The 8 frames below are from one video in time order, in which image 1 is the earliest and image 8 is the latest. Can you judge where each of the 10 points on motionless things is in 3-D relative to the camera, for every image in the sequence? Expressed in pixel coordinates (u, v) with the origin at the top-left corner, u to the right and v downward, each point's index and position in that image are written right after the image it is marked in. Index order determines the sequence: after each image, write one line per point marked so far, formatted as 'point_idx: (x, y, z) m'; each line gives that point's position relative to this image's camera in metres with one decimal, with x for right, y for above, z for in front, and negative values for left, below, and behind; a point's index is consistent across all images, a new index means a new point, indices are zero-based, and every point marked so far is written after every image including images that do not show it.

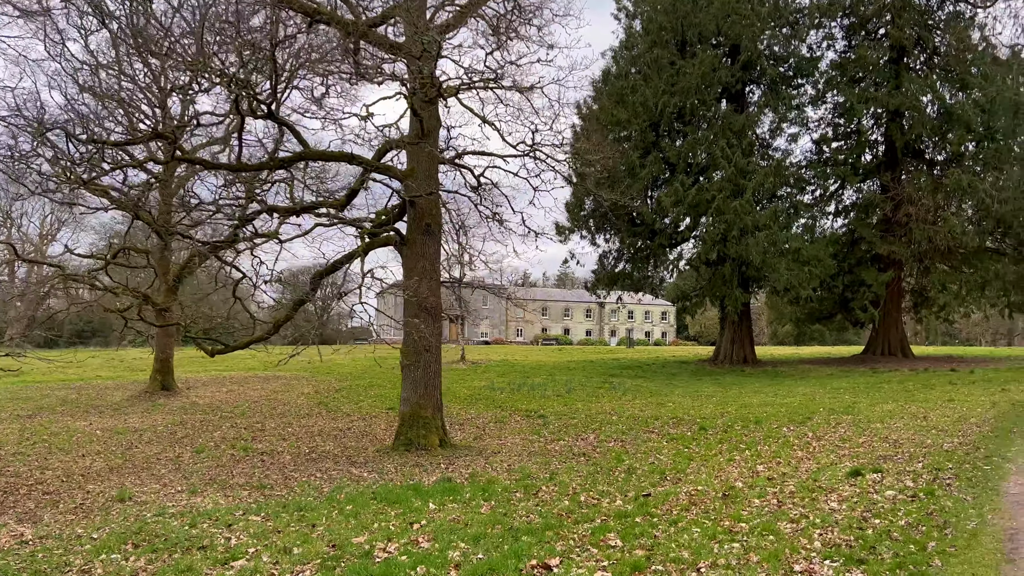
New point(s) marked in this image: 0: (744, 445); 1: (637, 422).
0: (+3.9, -2.7, +10.4) m
1: (+2.8, -3.0, +13.8) m
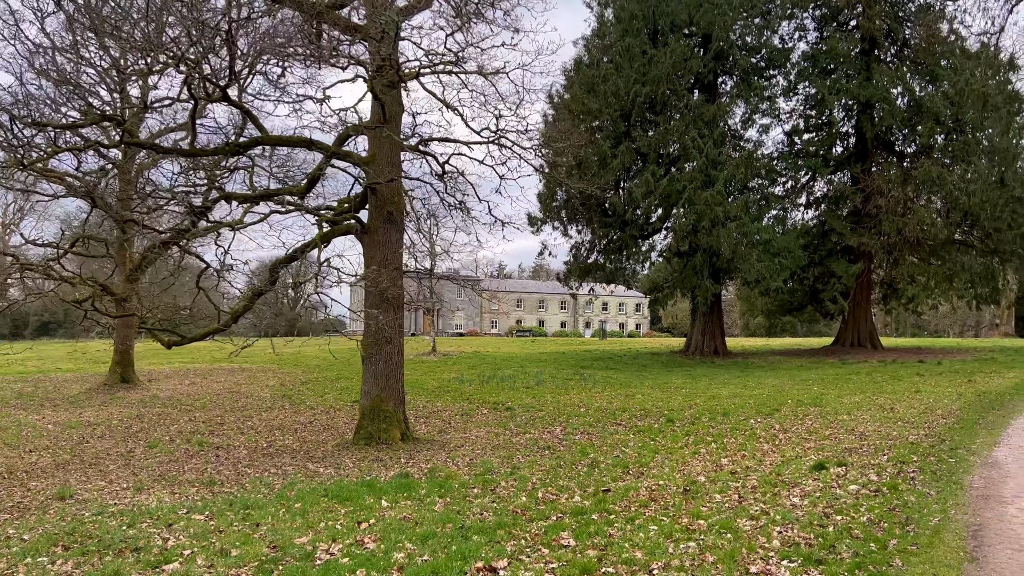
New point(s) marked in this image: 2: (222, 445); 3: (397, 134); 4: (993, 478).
0: (+3.3, -2.5, +10.3) m
1: (+2.1, -2.8, +13.8) m
2: (-4.6, -2.5, +9.8) m
3: (-1.9, +2.7, +10.3) m
4: (+4.9, -1.9, +6.2) m
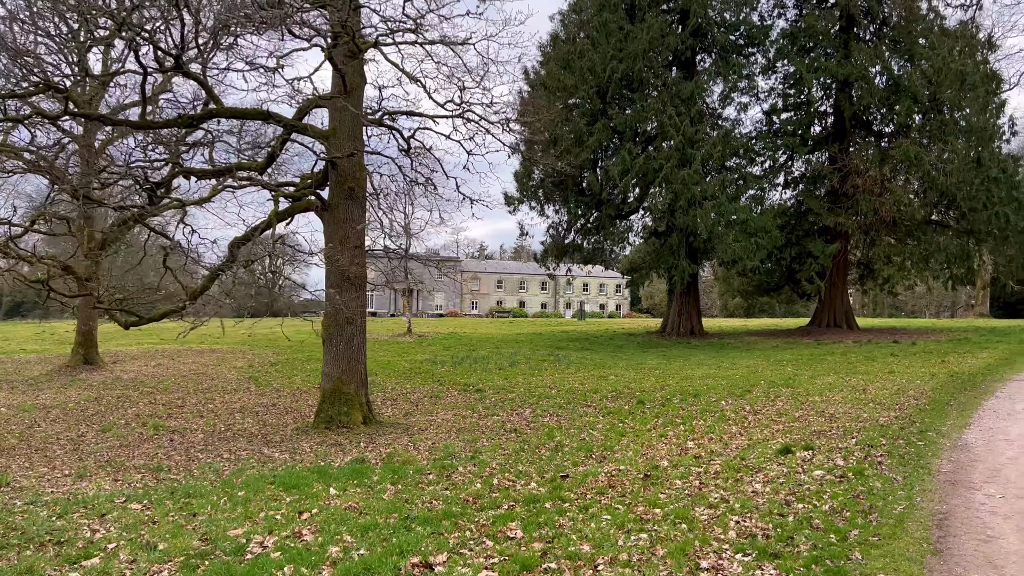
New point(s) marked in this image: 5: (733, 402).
0: (+2.8, -2.2, +10.2) m
1: (+1.4, -2.4, +13.6) m
2: (-5.2, -2.2, +9.4) m
3: (-2.4, +3.0, +9.9) m
4: (+4.5, -1.7, +6.1) m
5: (+4.2, -2.1, +11.6) m
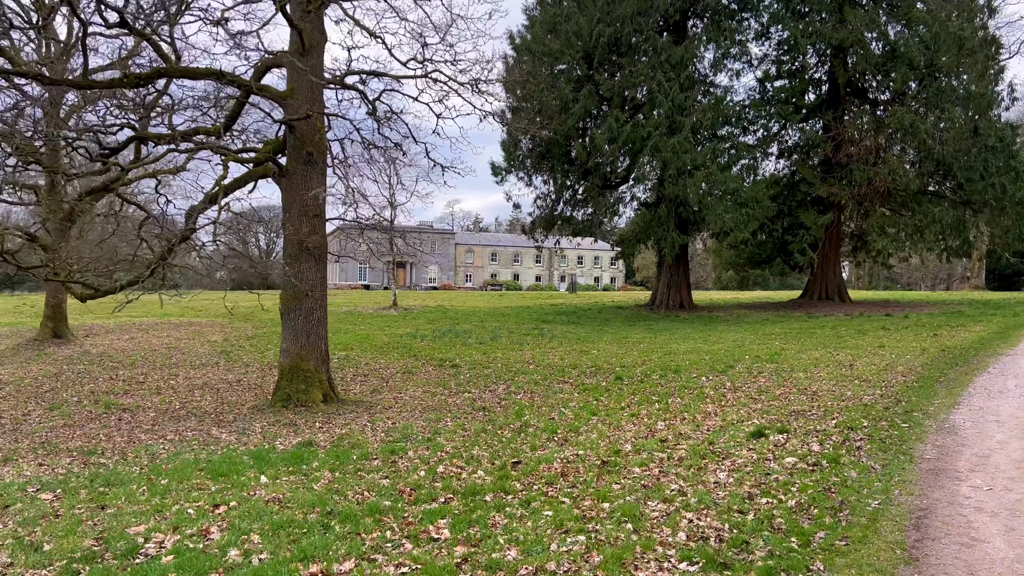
0: (+2.3, -1.8, +9.9) m
1: (+0.9, -1.8, +13.2) m
2: (-5.6, -1.7, +9.0) m
3: (-2.9, +3.4, +9.2) m
4: (+4.0, -1.5, +5.7) m
5: (+3.7, -1.6, +11.2) m
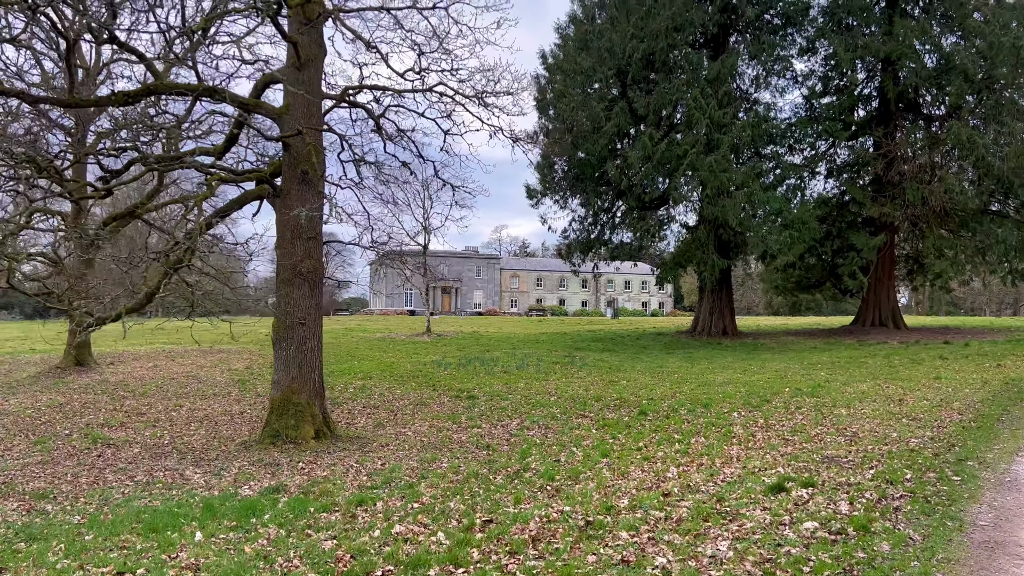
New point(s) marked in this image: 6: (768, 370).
0: (+2.4, -2.2, +8.9) m
1: (+1.3, -2.3, +12.4) m
2: (-5.6, -2.2, +8.7) m
3: (-2.8, +3.0, +8.9) m
4: (+3.8, -1.7, +4.7) m
5: (+3.9, -2.1, +10.2) m
6: (+6.8, -2.2, +16.4) m
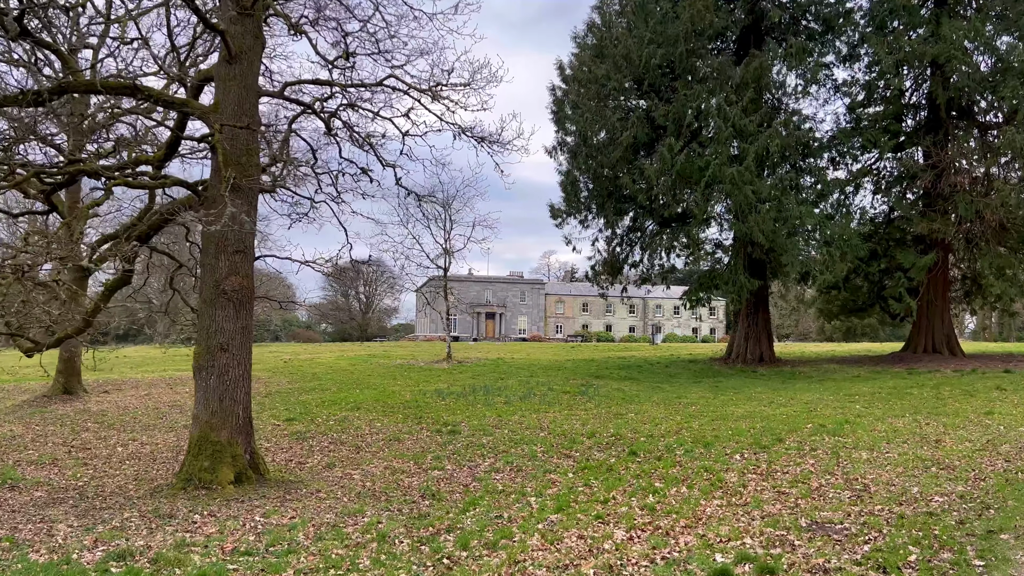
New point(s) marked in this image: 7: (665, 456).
0: (+1.8, -2.4, +7.5) m
1: (+1.0, -2.7, +11.1) m
2: (-6.2, -2.5, +7.9) m
3: (-3.5, +2.7, +8.1) m
4: (+2.9, -1.8, +3.2) m
5: (+3.4, -2.4, +8.6) m
6: (+6.8, -2.7, +14.6) m
7: (+2.3, -2.5, +9.2) m
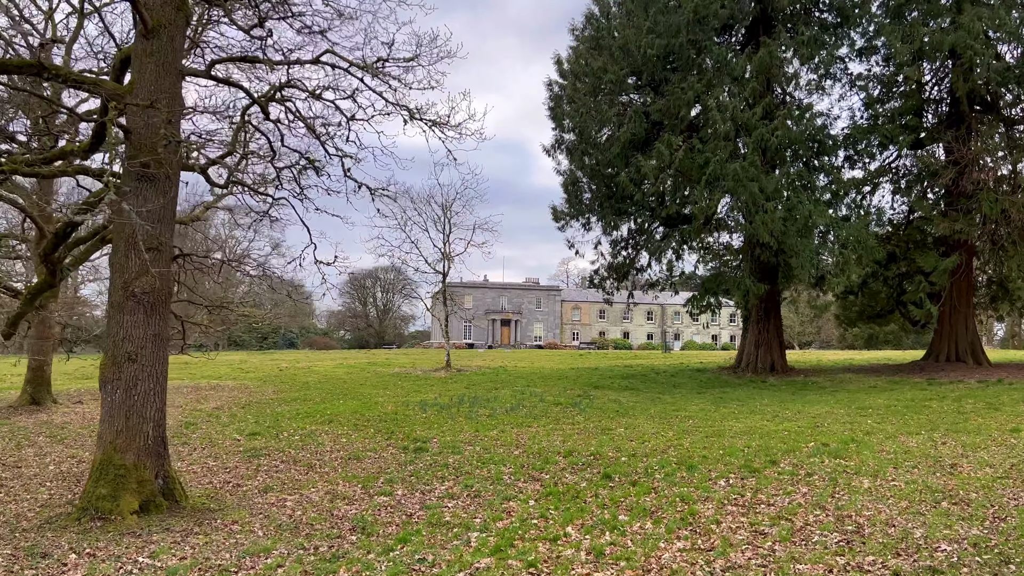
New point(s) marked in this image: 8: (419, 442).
0: (+1.2, -2.4, +6.5) m
1: (+0.5, -2.8, +10.1) m
2: (-6.8, -2.5, +7.1) m
3: (-4.1, +2.6, +7.3) m
4: (+2.1, -1.7, +2.2) m
5: (+2.8, -2.4, +7.6) m
6: (+6.4, -2.8, +13.4) m
7: (+1.7, -2.6, +8.2) m
8: (-1.7, -2.9, +11.4) m
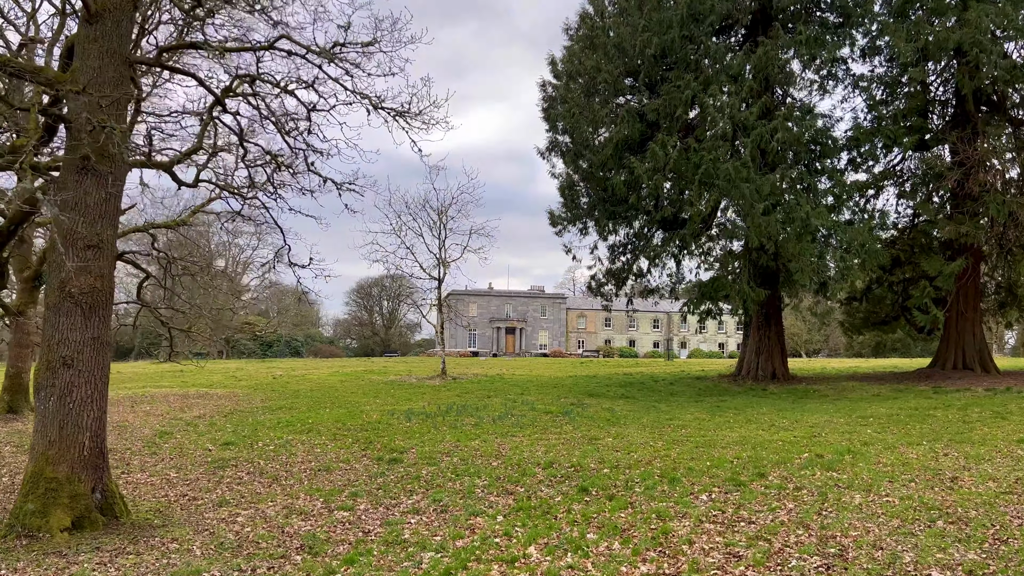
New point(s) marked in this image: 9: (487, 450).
0: (+0.8, -2.4, +6.0) m
1: (+0.1, -2.9, +9.6) m
2: (-7.2, -2.6, +6.7) m
3: (-4.5, +2.6, +7.0) m
4: (+1.6, -1.7, +1.7) m
5: (+2.4, -2.4, +7.1) m
6: (+6.1, -2.9, +12.9) m
7: (+1.3, -2.6, +7.7) m
8: (-2.1, -3.0, +11.0) m
9: (-0.4, -3.0, +11.2) m
